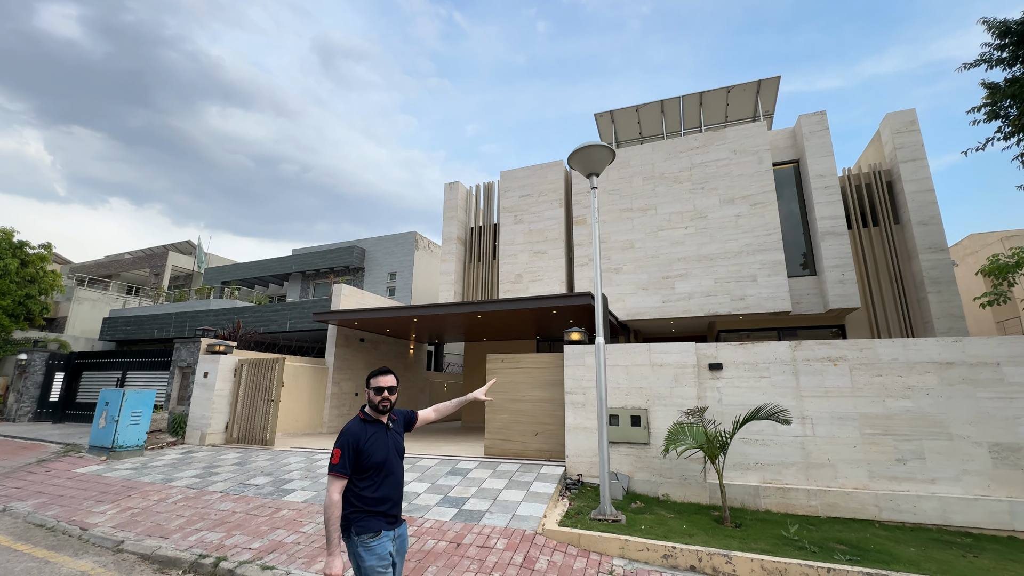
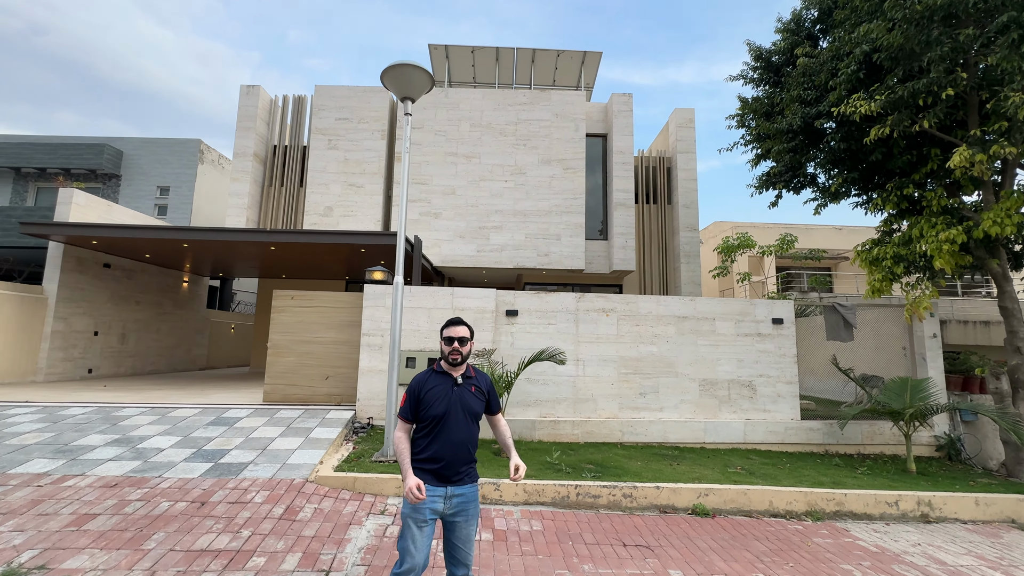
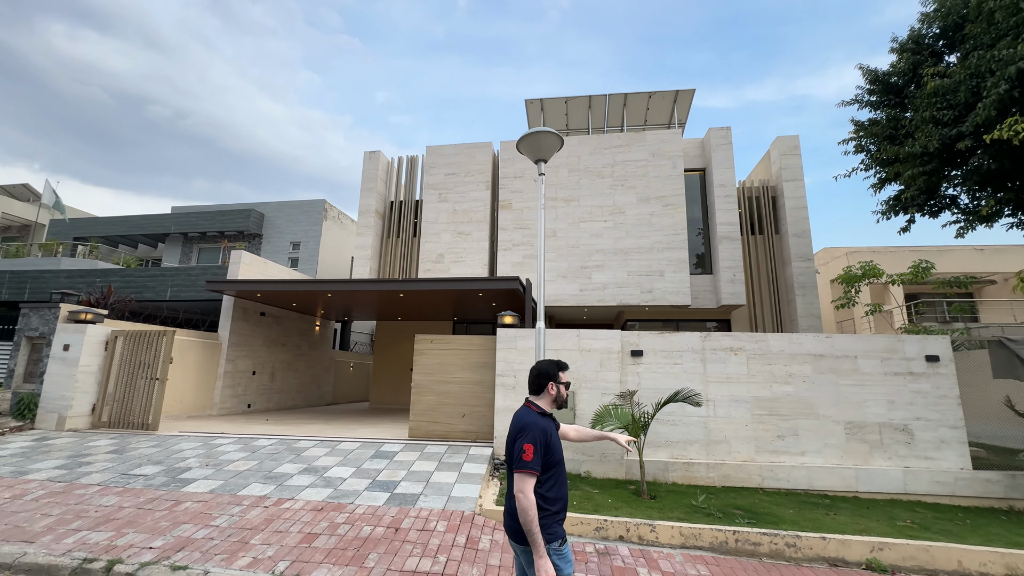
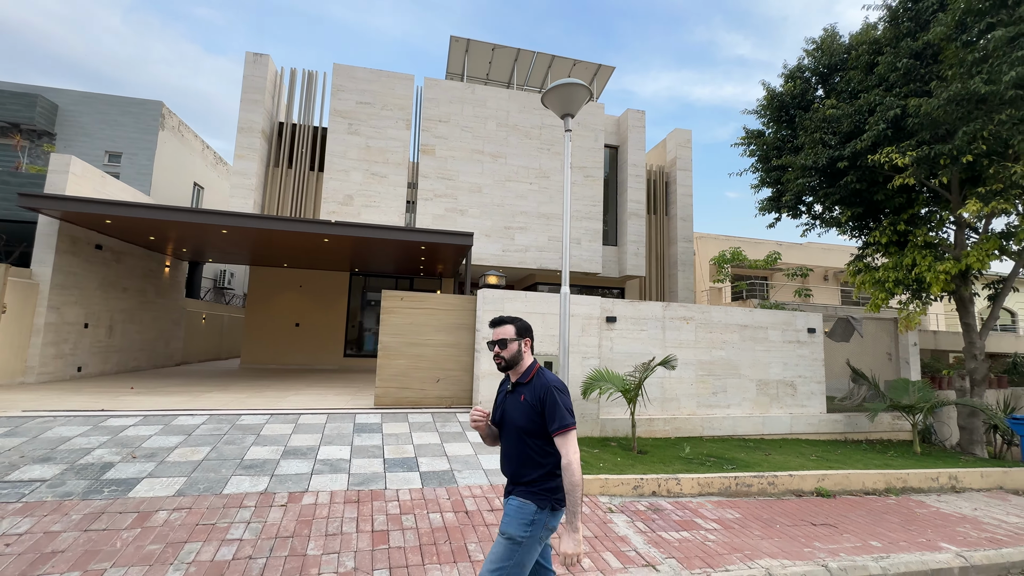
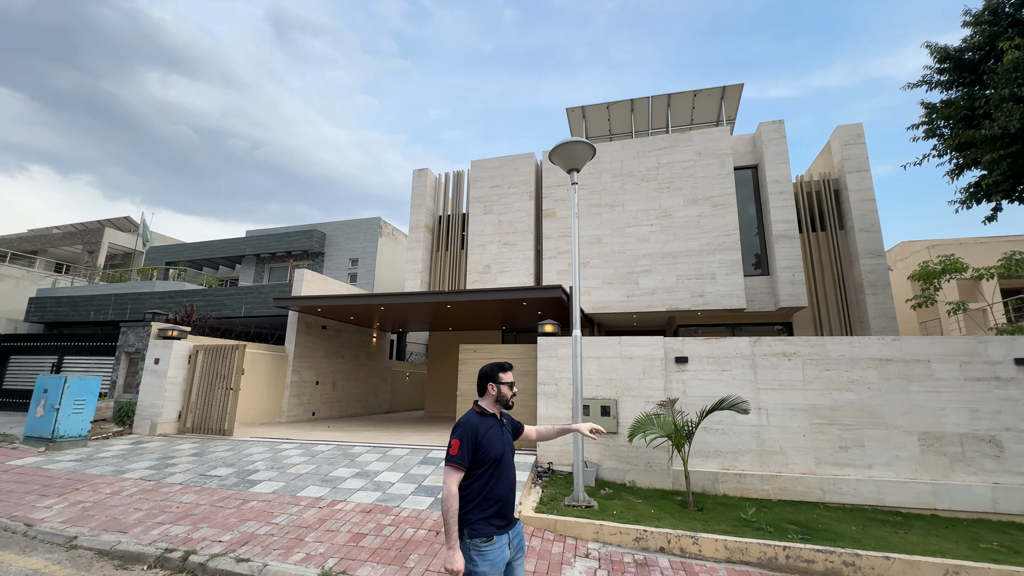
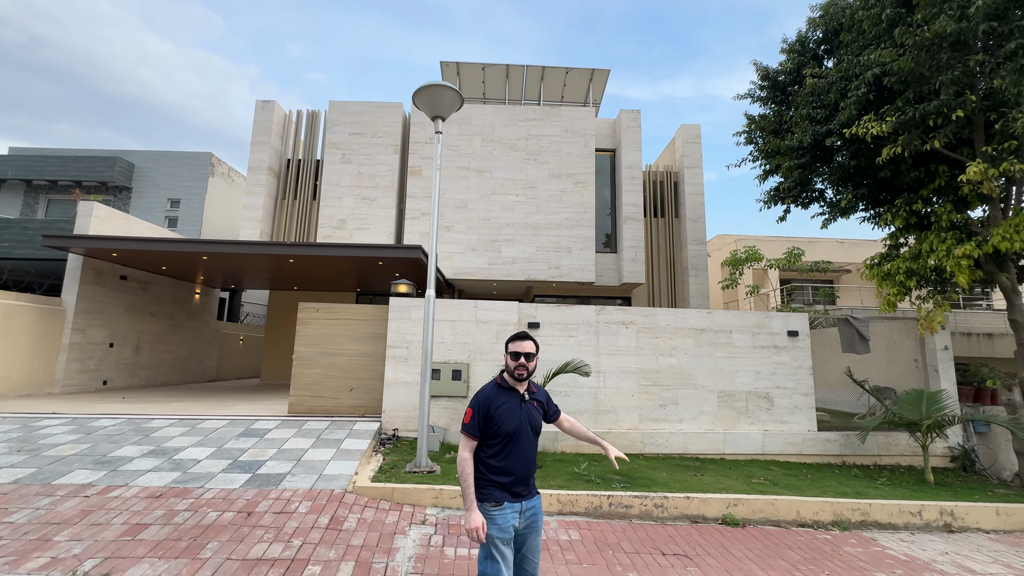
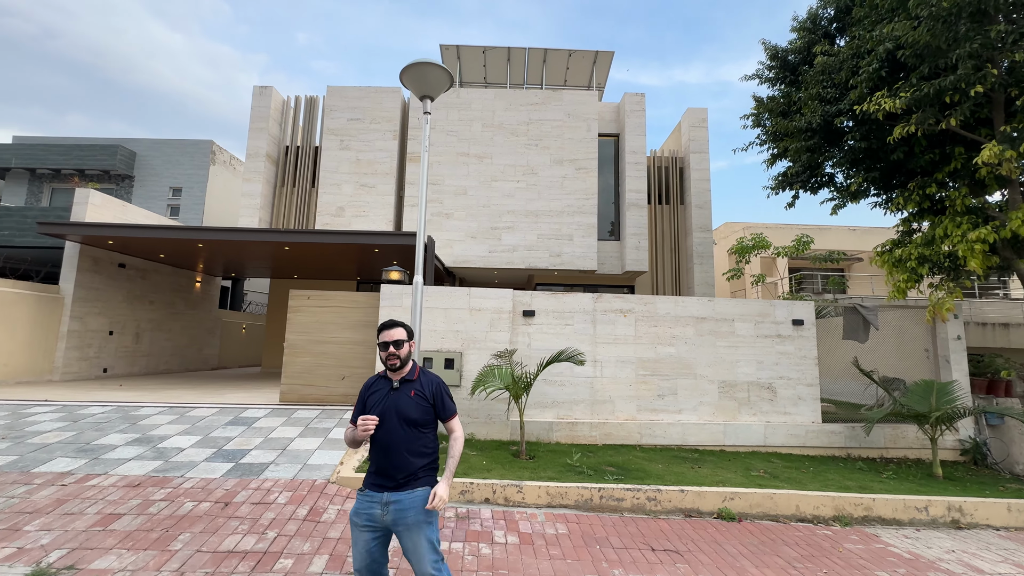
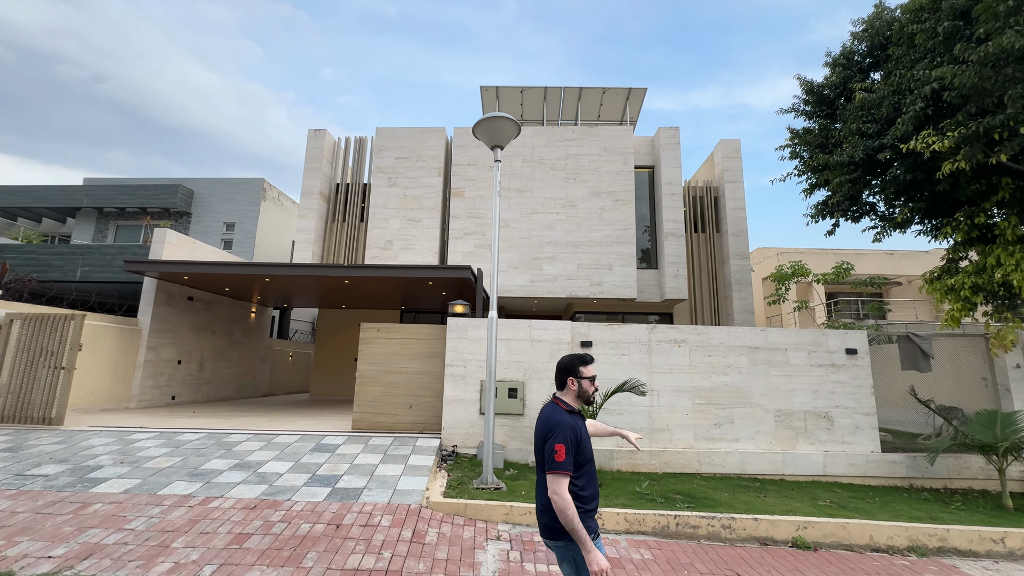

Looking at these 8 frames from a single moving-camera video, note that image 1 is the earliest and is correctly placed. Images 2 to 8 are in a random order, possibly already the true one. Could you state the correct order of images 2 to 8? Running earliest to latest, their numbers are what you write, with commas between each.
5, 3, 8, 6, 2, 7, 4
